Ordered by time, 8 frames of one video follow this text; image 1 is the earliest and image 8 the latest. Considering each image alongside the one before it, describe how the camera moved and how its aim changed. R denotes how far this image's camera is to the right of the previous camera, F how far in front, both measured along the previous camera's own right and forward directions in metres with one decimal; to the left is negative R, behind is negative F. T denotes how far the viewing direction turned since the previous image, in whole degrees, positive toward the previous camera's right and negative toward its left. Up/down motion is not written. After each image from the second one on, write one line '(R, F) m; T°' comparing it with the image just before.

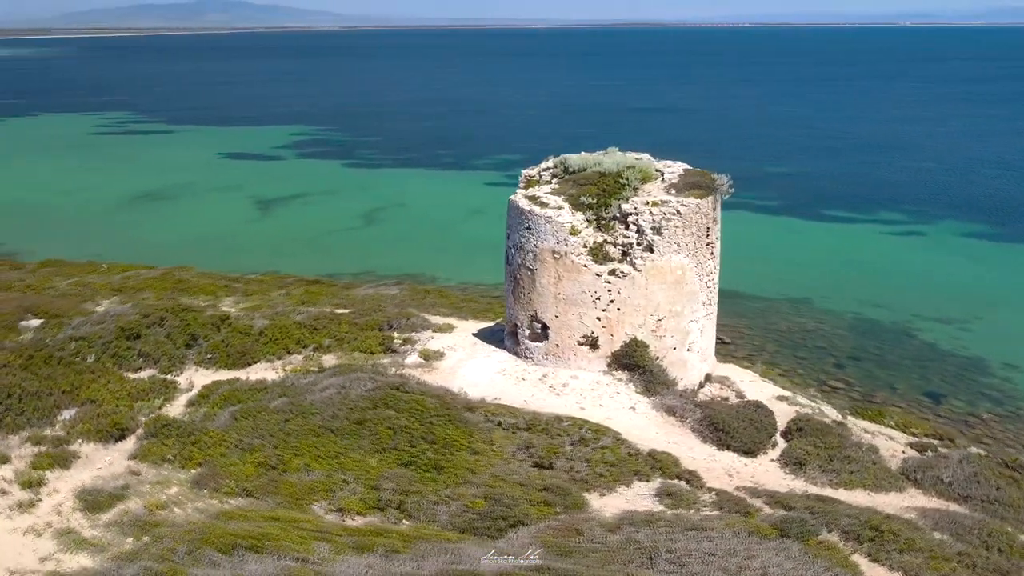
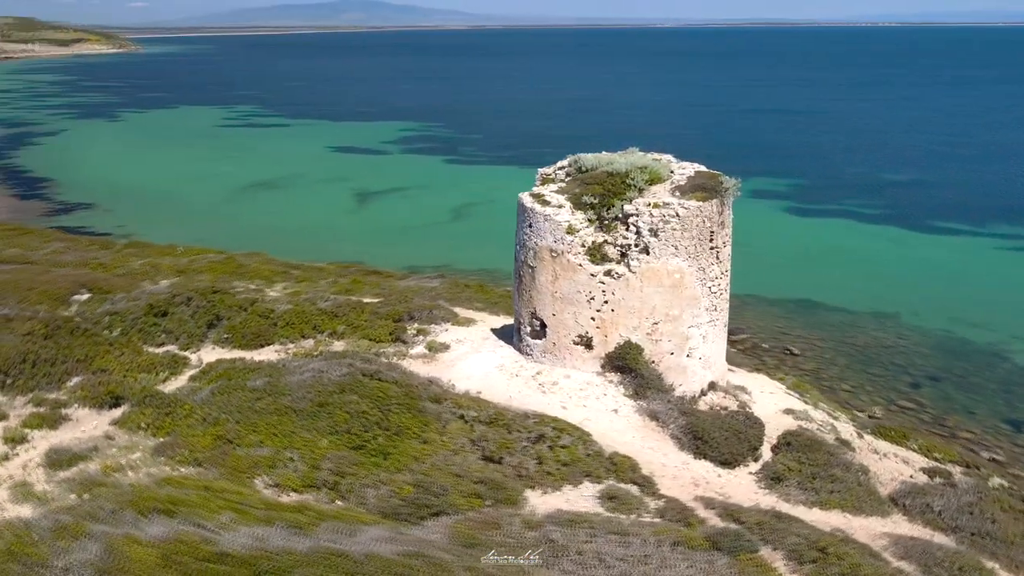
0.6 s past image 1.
(+2.2, 0.0) m; -8°
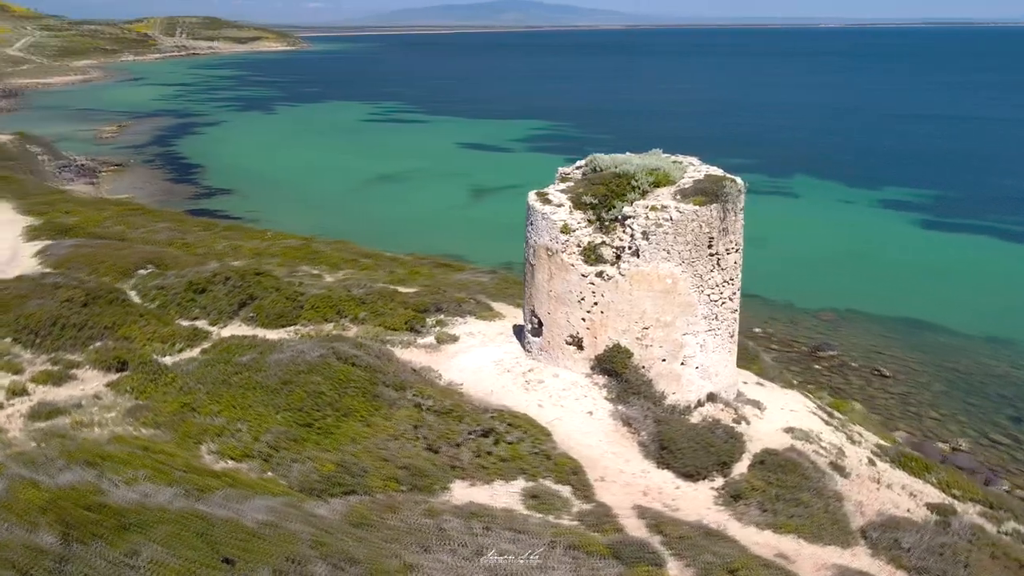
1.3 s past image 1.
(+2.8, +0.1) m; -10°
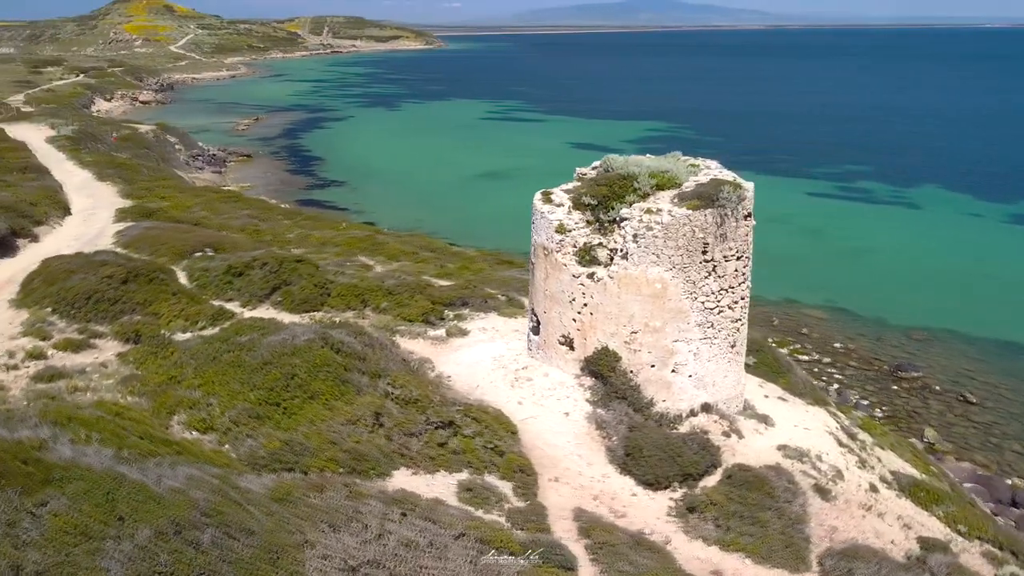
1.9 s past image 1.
(+2.4, +0.1) m; -9°
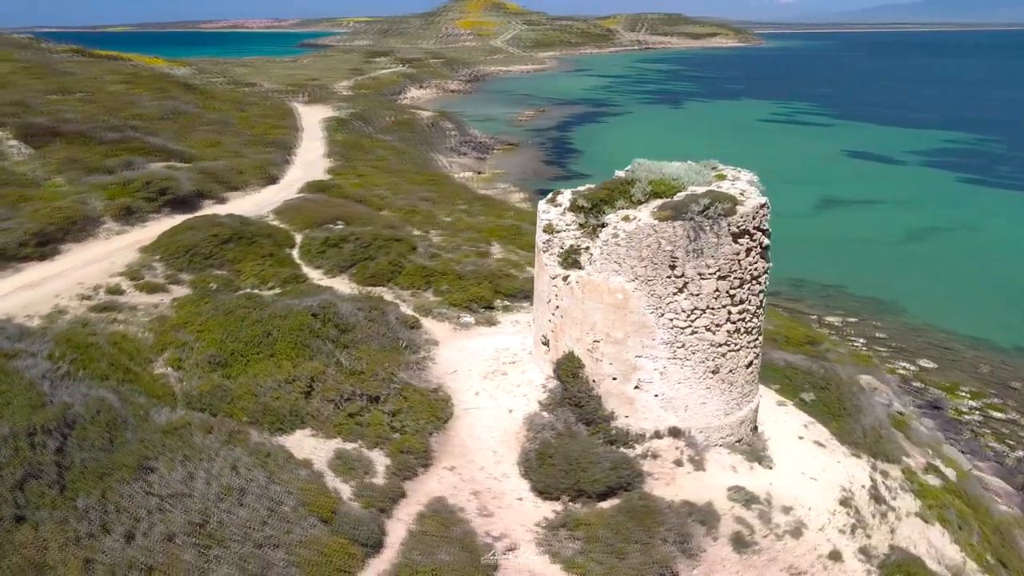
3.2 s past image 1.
(+5.5, +0.8) m; -20°
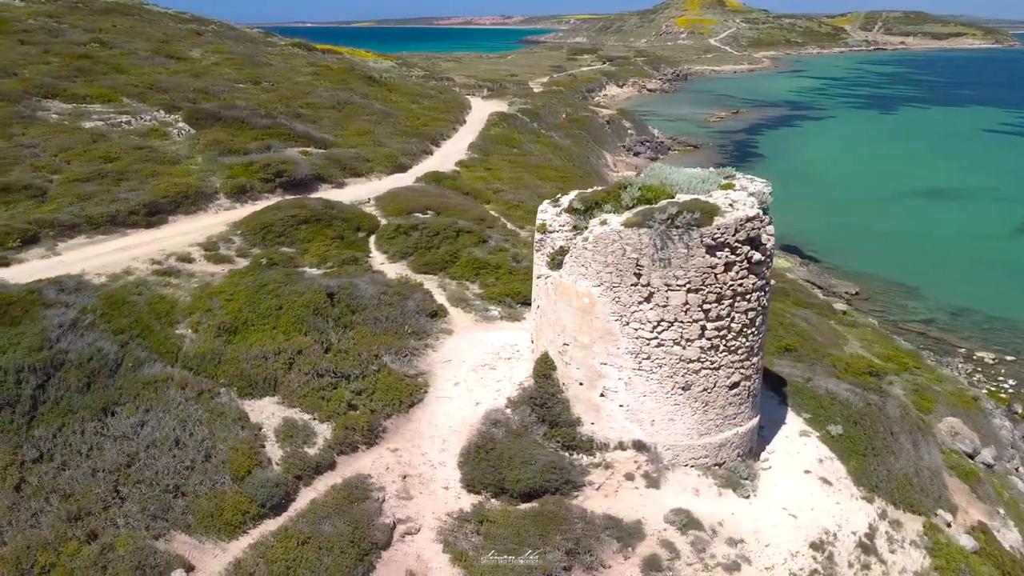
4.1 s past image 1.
(+3.8, +0.3) m; -14°
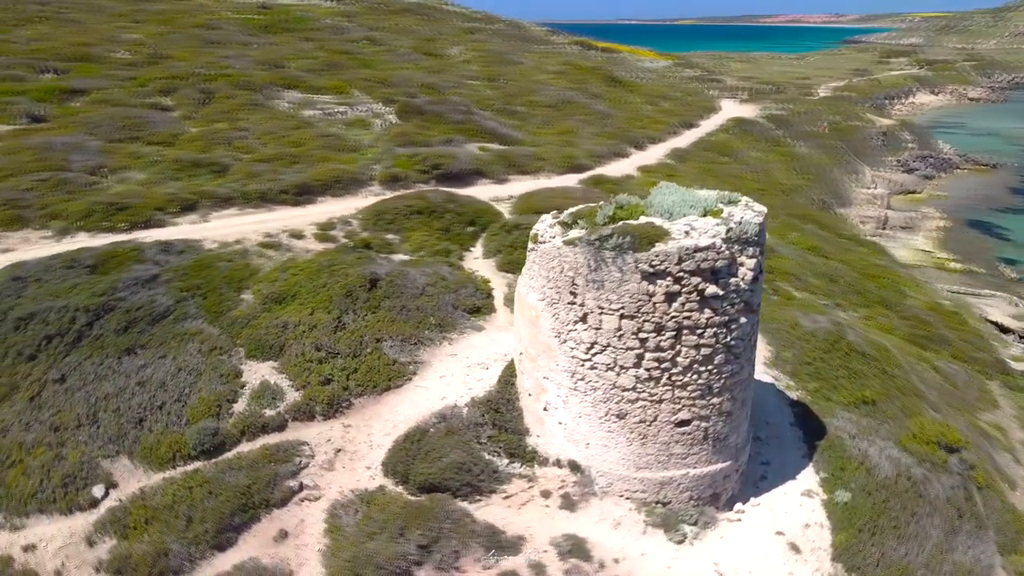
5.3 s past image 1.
(+5.4, +0.6) m; -20°
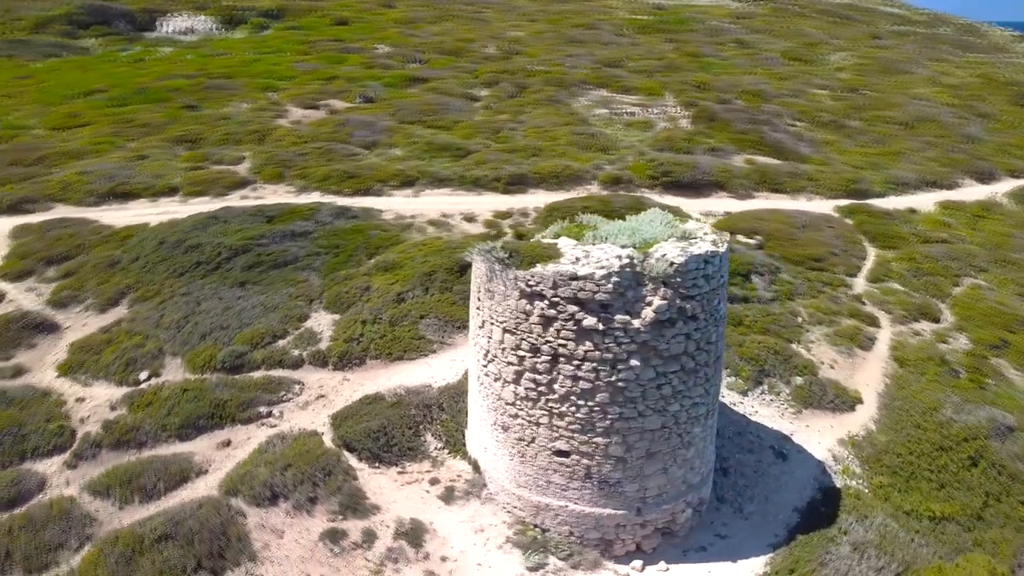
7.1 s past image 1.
(+8.0, +1.6) m; -31°
